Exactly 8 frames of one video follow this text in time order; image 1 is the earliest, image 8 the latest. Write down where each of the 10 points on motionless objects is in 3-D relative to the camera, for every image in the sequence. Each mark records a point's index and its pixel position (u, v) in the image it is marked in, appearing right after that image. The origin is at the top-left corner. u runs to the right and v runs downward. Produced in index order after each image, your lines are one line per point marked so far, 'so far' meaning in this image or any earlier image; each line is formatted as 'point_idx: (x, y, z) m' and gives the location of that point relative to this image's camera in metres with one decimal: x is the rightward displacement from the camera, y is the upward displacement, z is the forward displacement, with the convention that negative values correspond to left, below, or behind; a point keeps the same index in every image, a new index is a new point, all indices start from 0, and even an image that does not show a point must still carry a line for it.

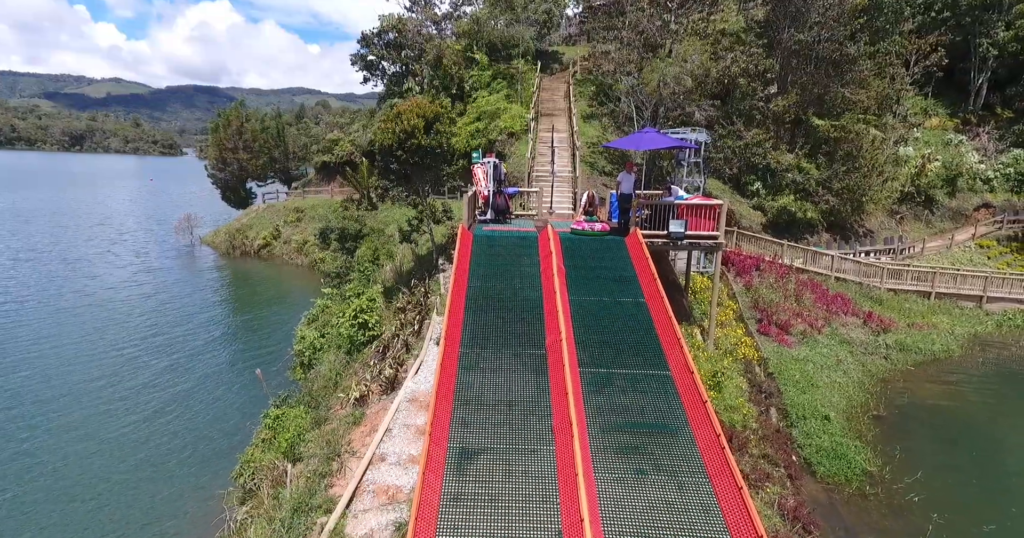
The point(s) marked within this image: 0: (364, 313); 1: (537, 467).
0: (-4.0, -1.1, +14.1) m
1: (+0.4, -2.7, +7.2) m
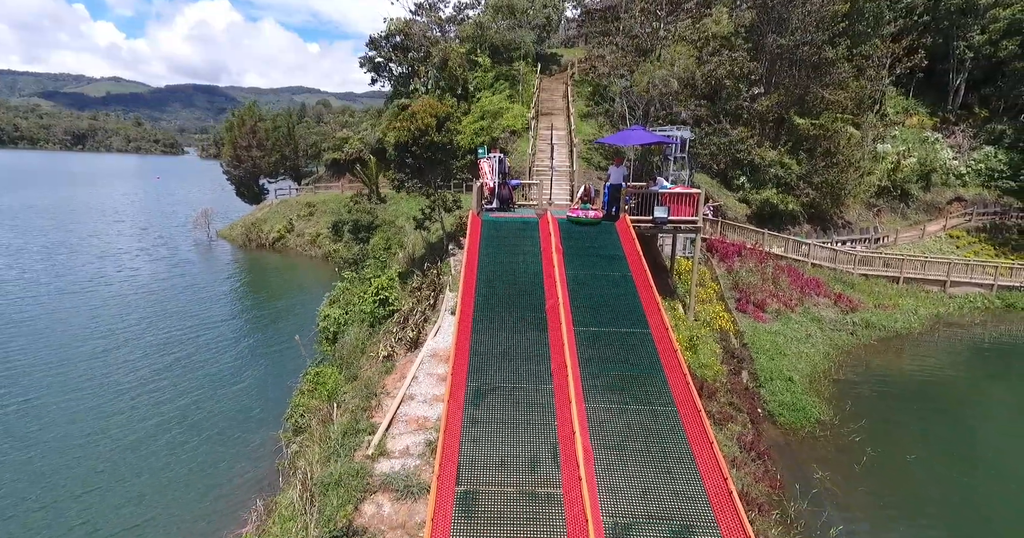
0: (-3.9, -0.6, +15.8) m
1: (+0.5, -2.2, +8.9) m
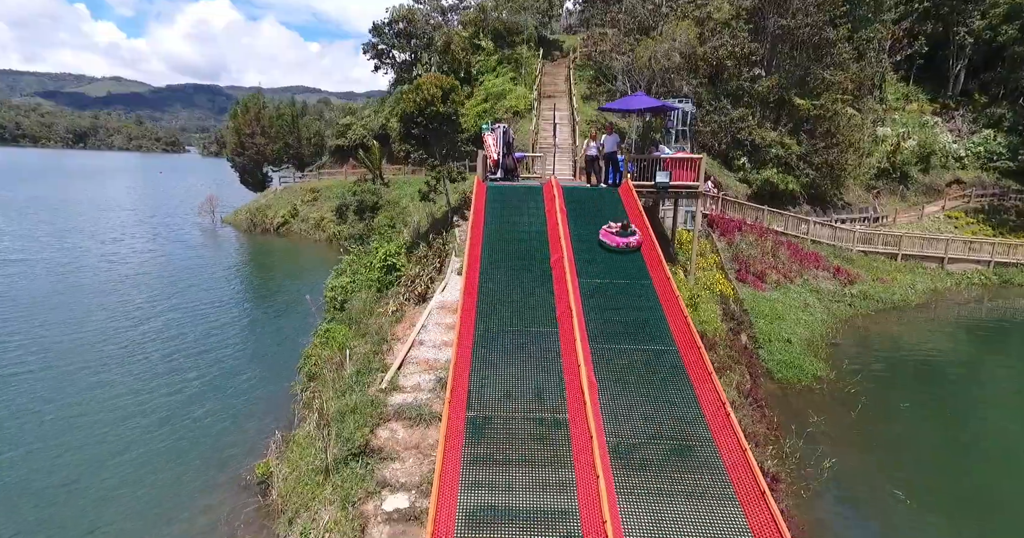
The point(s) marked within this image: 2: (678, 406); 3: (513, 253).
0: (-3.8, +0.4, +16.2) m
1: (+0.6, -1.2, +9.2) m
2: (+2.6, -2.1, +8.0) m
3: (0.0, +0.4, +11.4) m
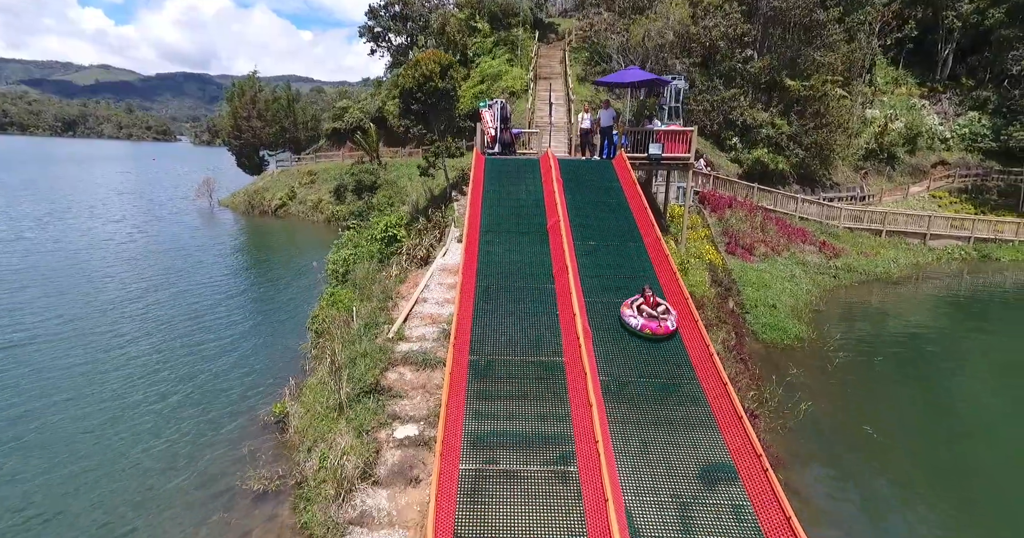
0: (-3.9, +1.3, +16.6) m
1: (+0.6, -0.4, +9.7) m
2: (+2.6, -1.3, +8.6) m
3: (0.0, +1.2, +11.9) m
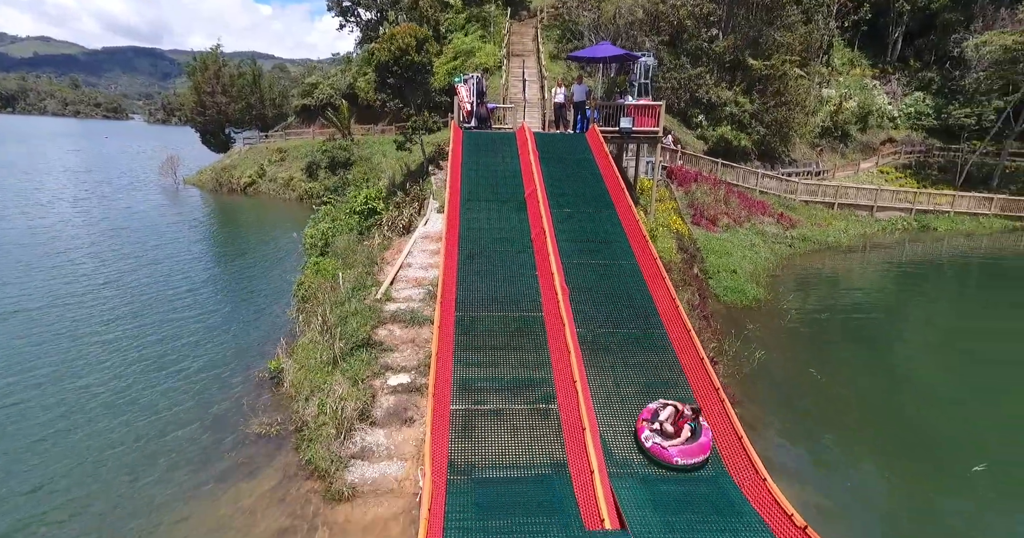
0: (-4.6, +2.2, +16.9) m
1: (+0.2, +0.3, +10.4) m
2: (+2.3, -0.6, +9.3) m
3: (-0.5, +2.0, +12.5) m
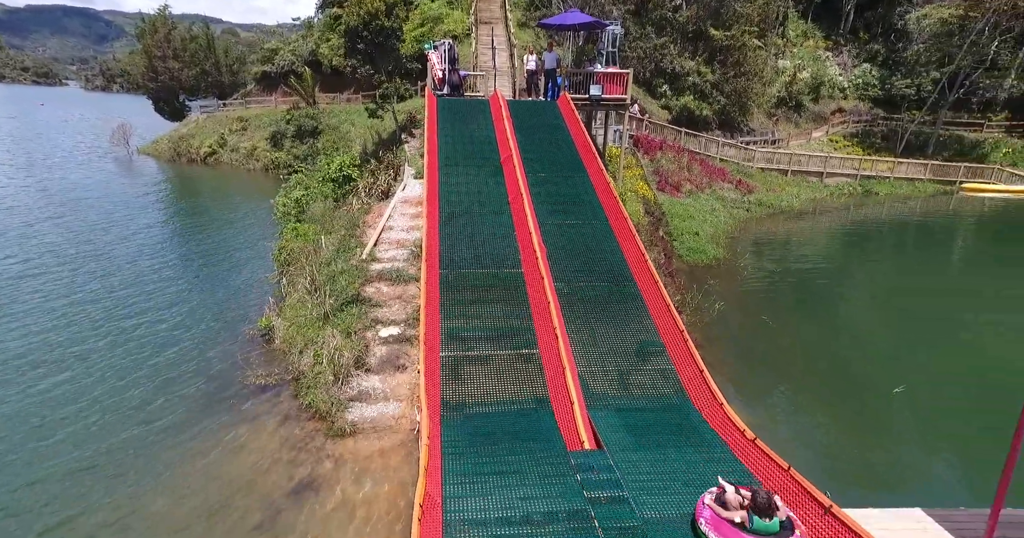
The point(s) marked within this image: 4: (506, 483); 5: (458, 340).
0: (-5.5, +3.3, +17.0) m
1: (-0.3, +1.1, +10.9) m
2: (+1.9, +0.2, +10.0) m
3: (-1.2, +2.9, +12.9) m
4: (-0.1, -2.4, +5.7) m
5: (-0.8, -1.1, +8.0) m
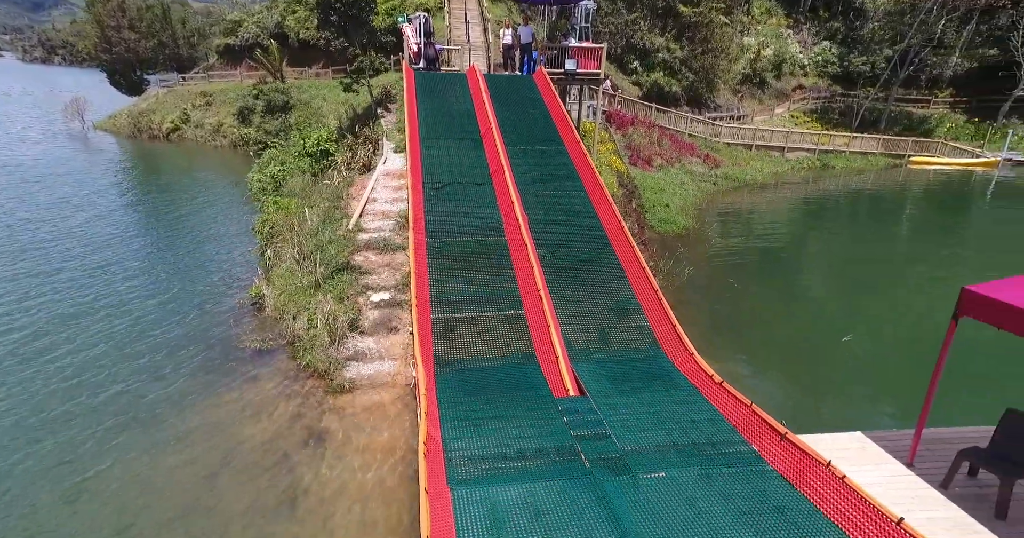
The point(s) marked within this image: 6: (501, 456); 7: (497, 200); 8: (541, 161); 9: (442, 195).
0: (-6.3, +4.1, +17.0) m
1: (-0.7, +1.8, +11.3) m
2: (+1.5, +0.9, +10.6) m
3: (-1.7, +3.7, +13.1) m
4: (-0.2, -1.9, +6.2) m
5: (-1.1, -0.6, +8.5) m
6: (-0.1, -2.1, +5.7) m
7: (-0.3, +1.4, +10.9) m
8: (+0.7, +2.5, +12.3) m
9: (-1.5, +1.6, +10.9) m
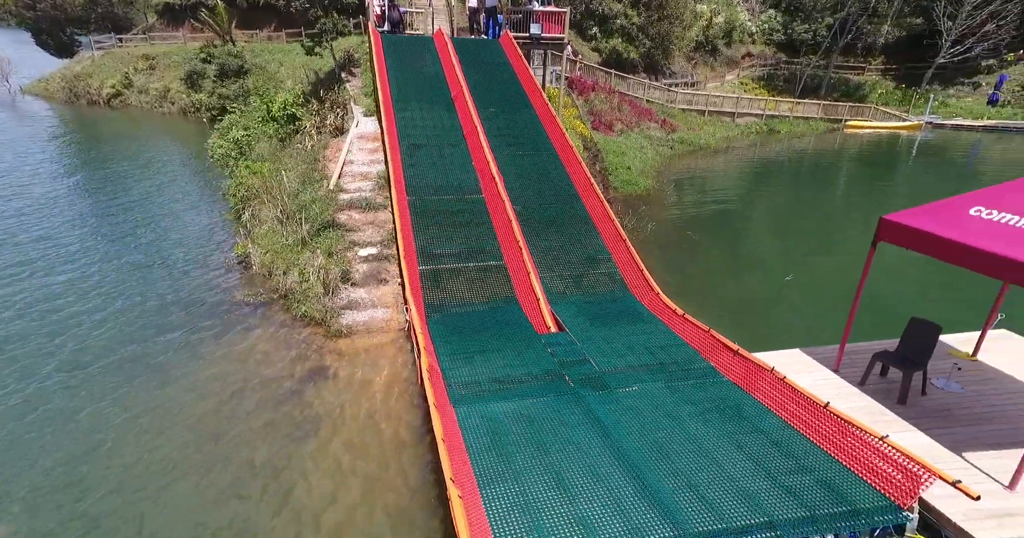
0: (-7.4, +5.3, +16.9) m
1: (-1.3, +2.7, +11.8) m
2: (+1.0, +1.8, +11.3) m
3: (-2.5, +4.7, +13.4) m
4: (-0.3, -1.2, +7.0) m
5: (-1.4, +0.2, +9.1) m
6: (-0.2, -1.4, +6.5) m
7: (-0.9, +2.4, +11.4) m
8: (-0.1, +3.6, +12.8) m
9: (-2.1, +2.5, +11.4) m
